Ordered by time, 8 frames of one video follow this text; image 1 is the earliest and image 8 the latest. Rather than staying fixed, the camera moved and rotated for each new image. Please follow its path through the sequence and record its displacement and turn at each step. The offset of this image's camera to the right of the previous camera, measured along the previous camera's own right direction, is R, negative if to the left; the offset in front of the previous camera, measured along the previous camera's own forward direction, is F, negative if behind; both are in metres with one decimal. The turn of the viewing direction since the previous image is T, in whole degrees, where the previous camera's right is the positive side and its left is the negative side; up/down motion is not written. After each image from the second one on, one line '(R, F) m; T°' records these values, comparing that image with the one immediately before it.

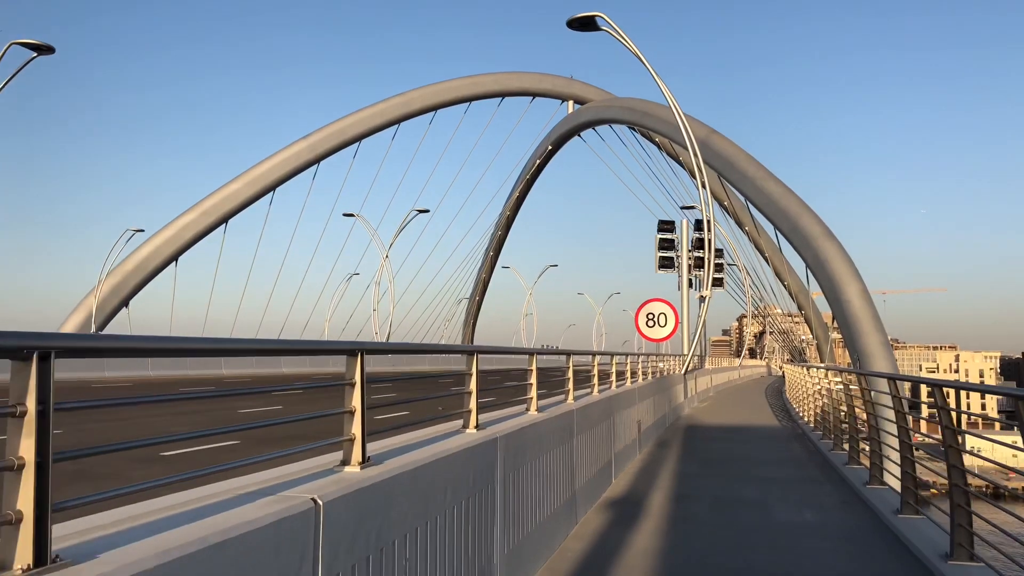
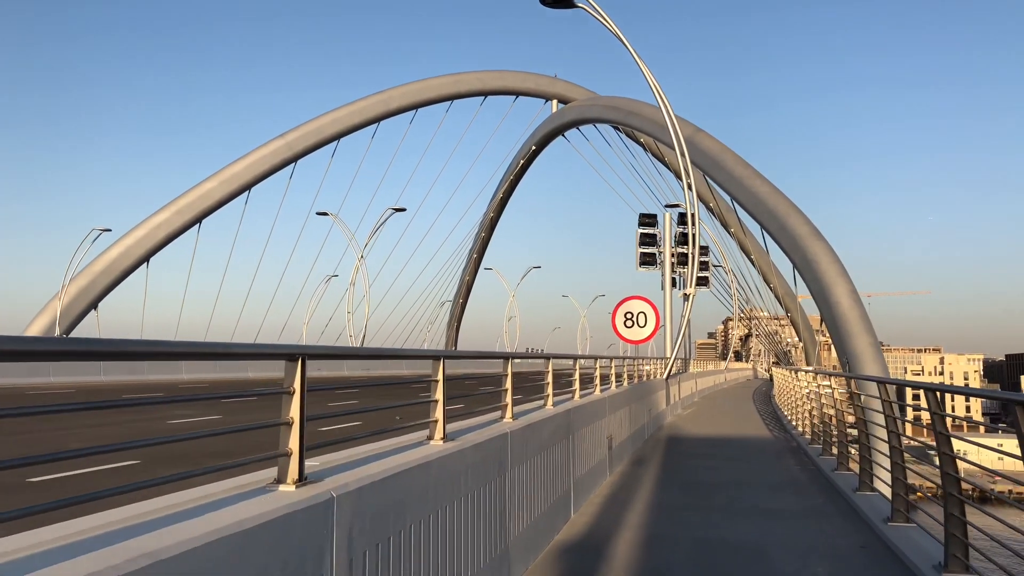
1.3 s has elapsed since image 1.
(+0.3, +1.2) m; +1°
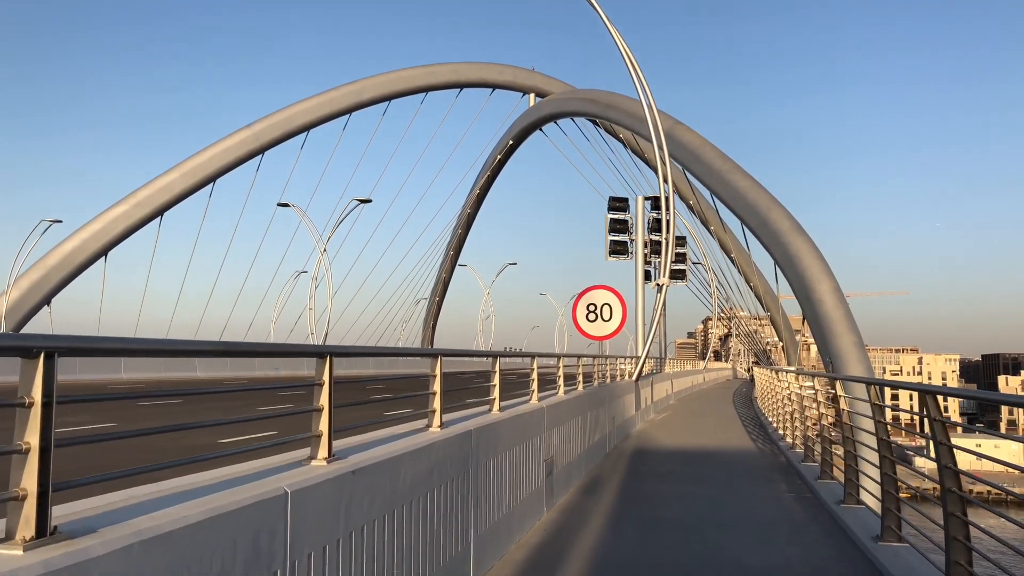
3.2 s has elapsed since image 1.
(+0.4, +1.6) m; +1°
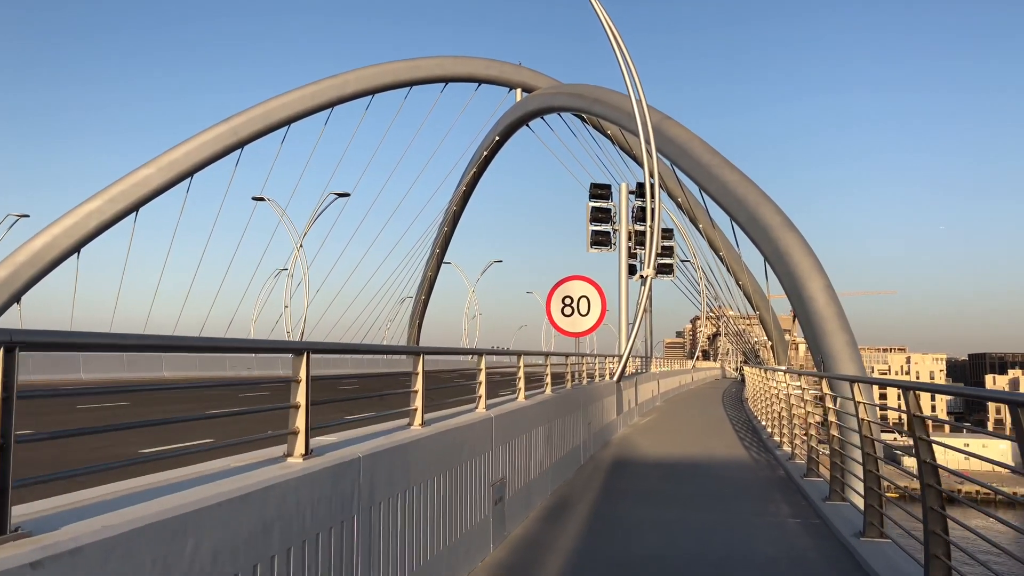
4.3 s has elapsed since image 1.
(+0.2, +1.0) m; +1°
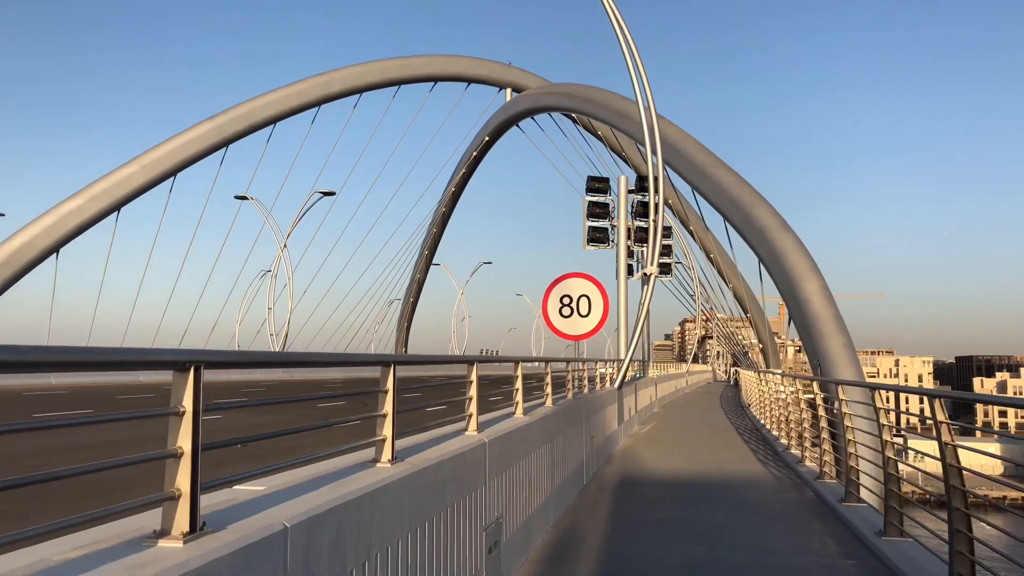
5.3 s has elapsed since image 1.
(0.0, +0.8) m; +1°
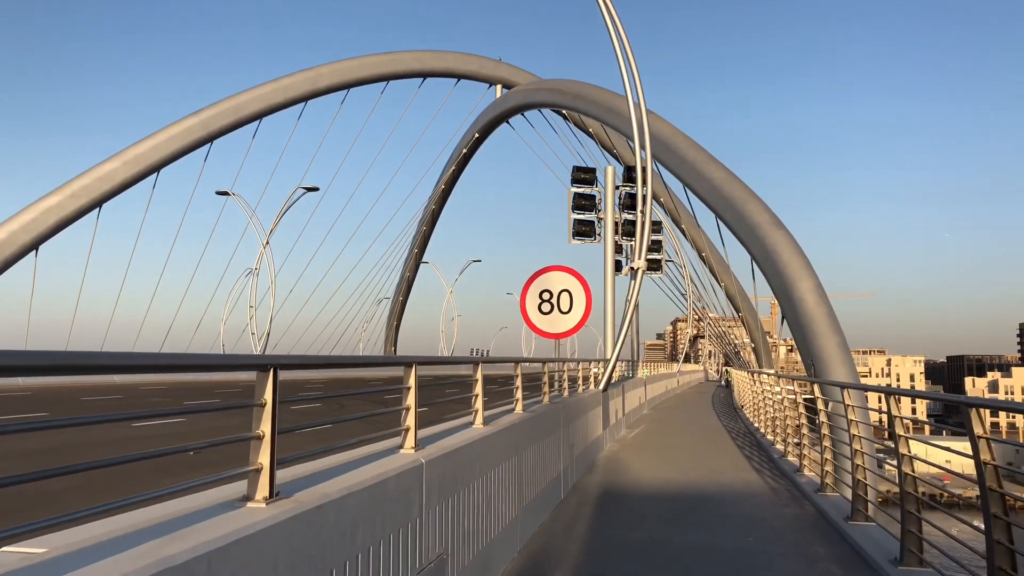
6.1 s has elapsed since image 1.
(+0.1, +0.6) m; +1°
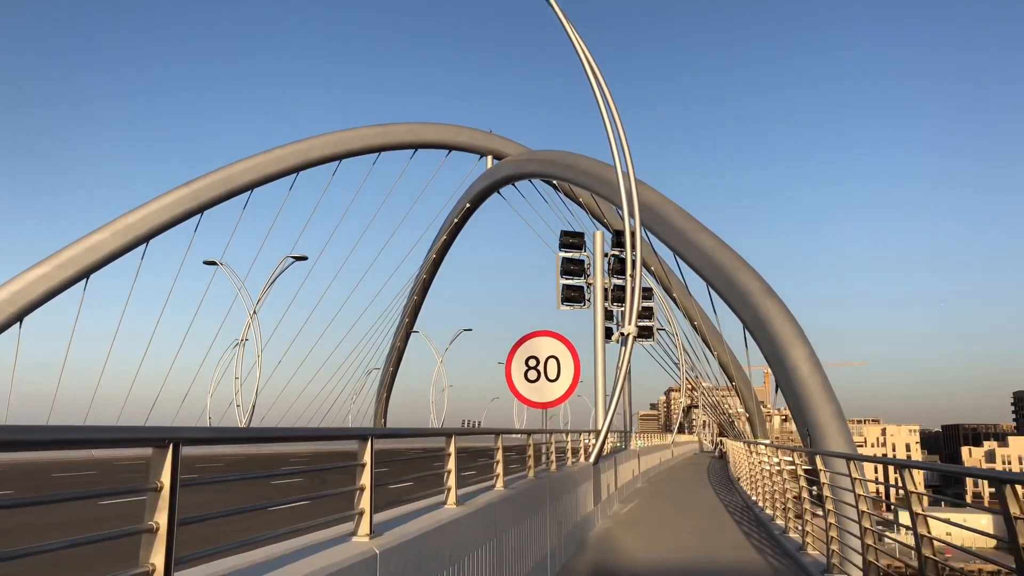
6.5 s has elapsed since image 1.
(+0.1, +0.3) m; +1°
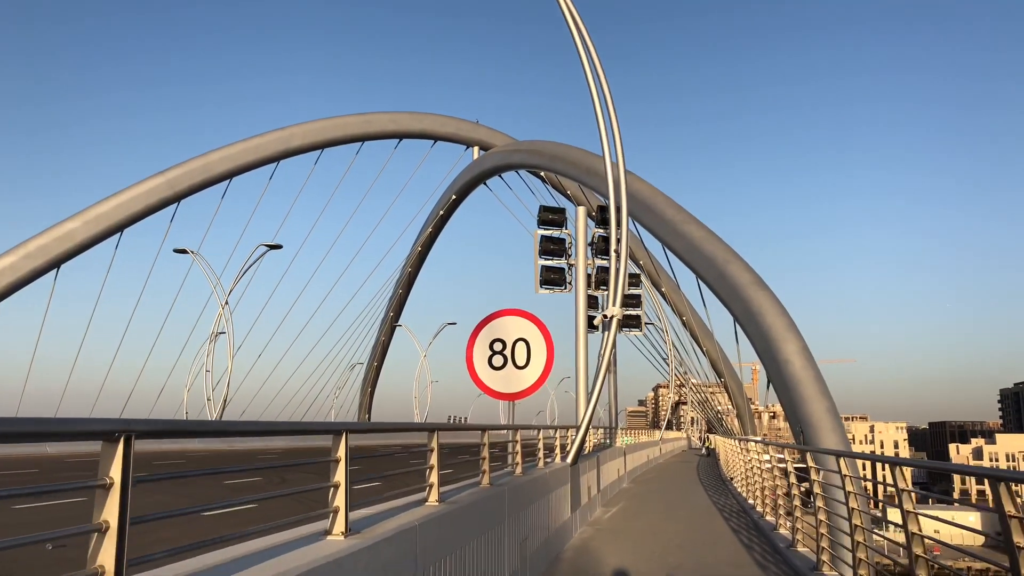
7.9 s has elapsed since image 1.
(+0.2, +1.1) m; +1°
